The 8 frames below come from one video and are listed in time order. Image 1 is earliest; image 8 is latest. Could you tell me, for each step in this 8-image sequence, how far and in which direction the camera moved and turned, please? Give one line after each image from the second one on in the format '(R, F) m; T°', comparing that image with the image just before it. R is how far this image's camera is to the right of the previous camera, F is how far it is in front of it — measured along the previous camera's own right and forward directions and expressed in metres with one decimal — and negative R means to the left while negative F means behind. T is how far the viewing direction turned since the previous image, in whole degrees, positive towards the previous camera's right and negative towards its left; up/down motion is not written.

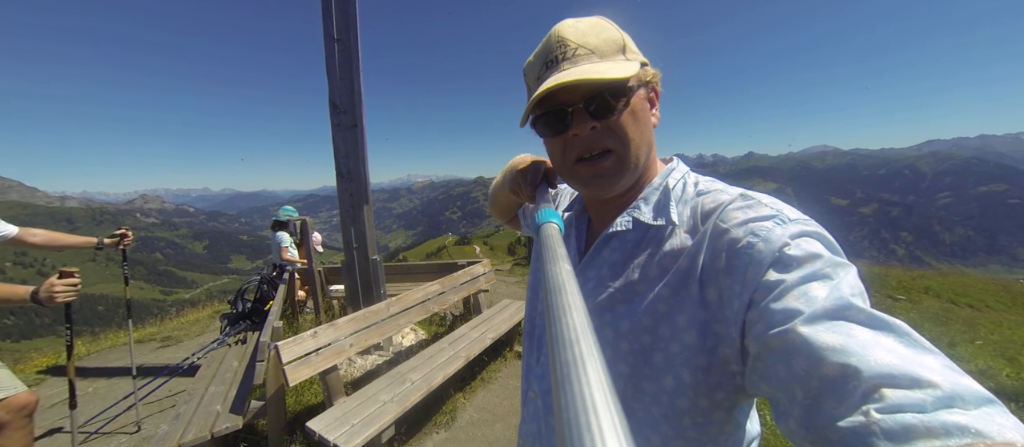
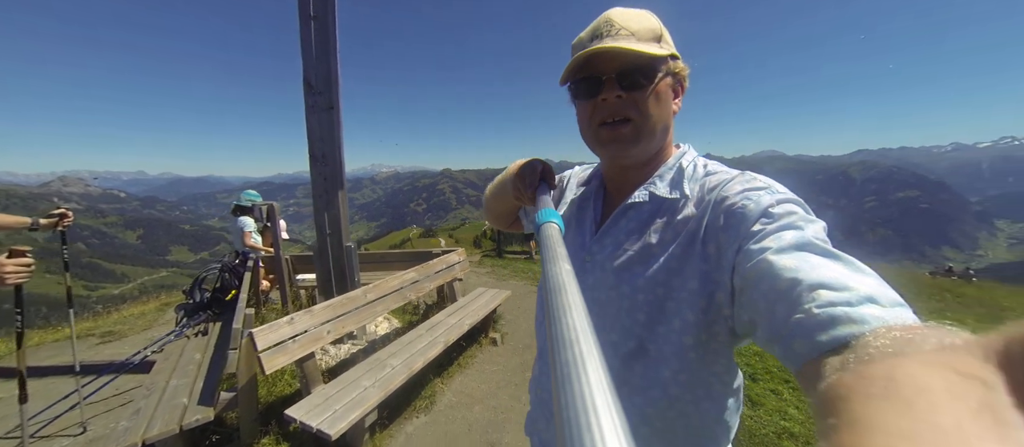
(-0.5, -0.2) m; +6°
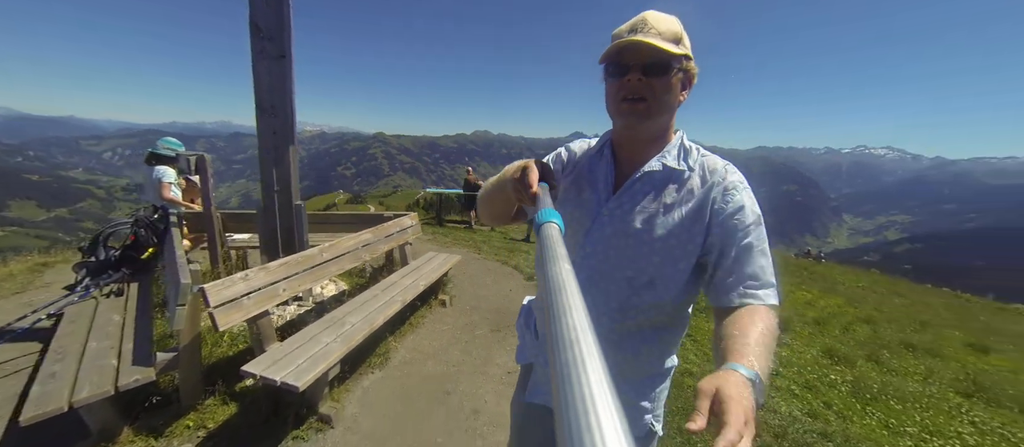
(-0.7, -0.7) m; +11°
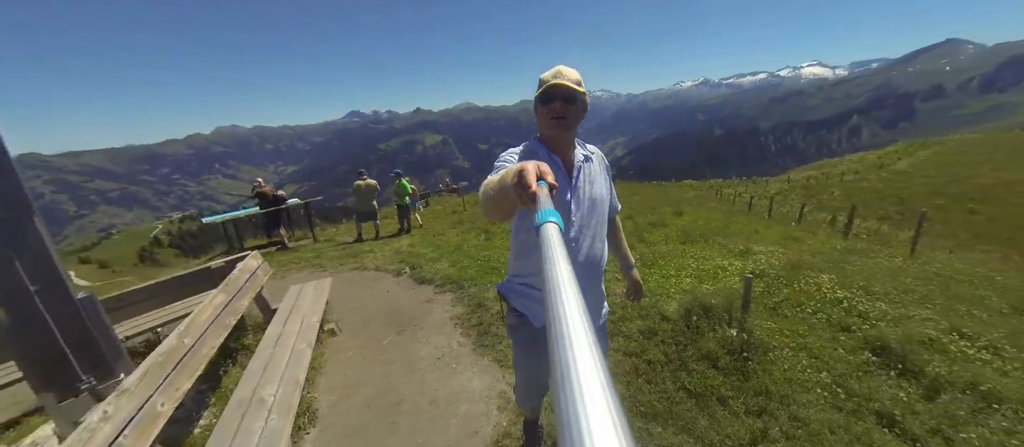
(-2.3, -0.7) m; +29°
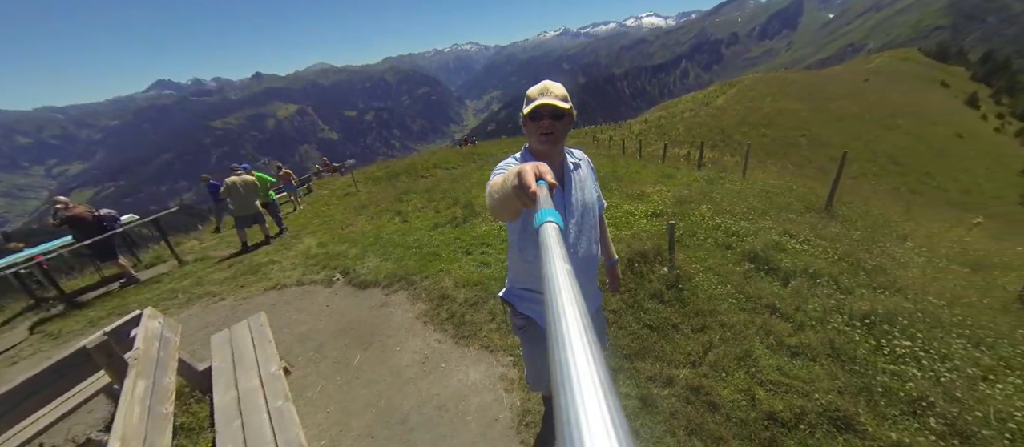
(-2.4, +0.3) m; +18°
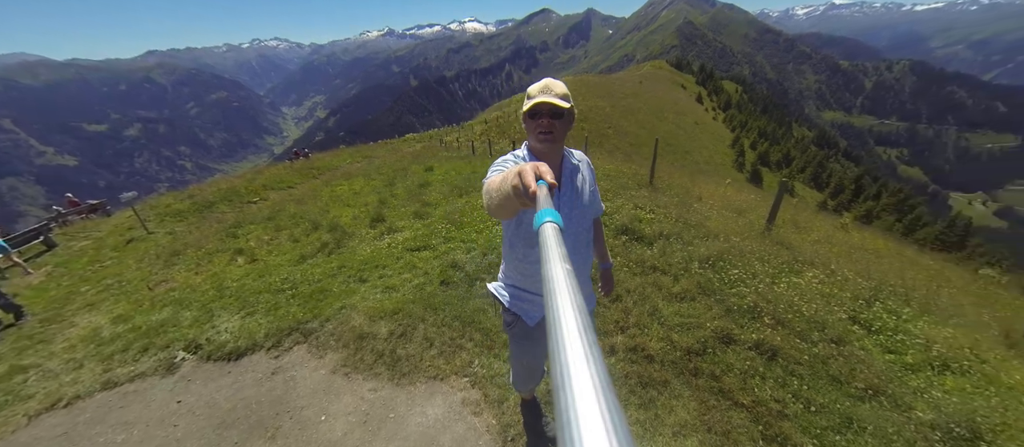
(-2.4, +0.9) m; +24°
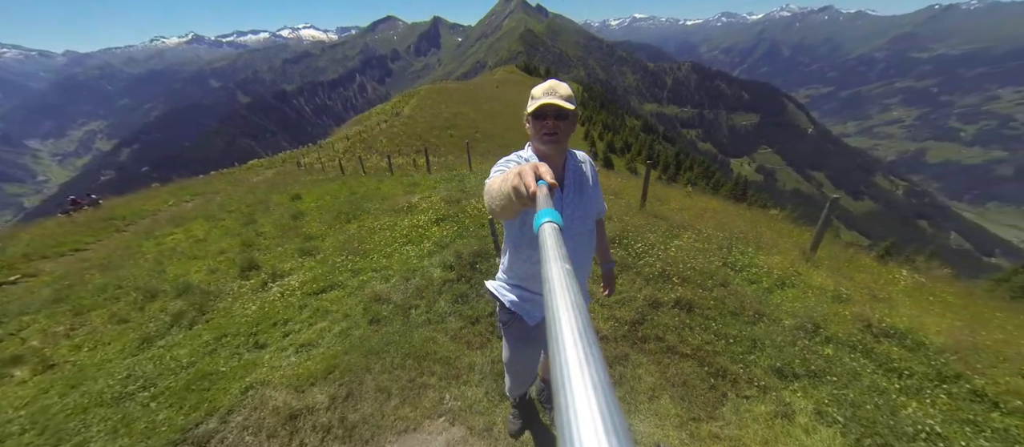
(-2.0, +0.7) m; +20°
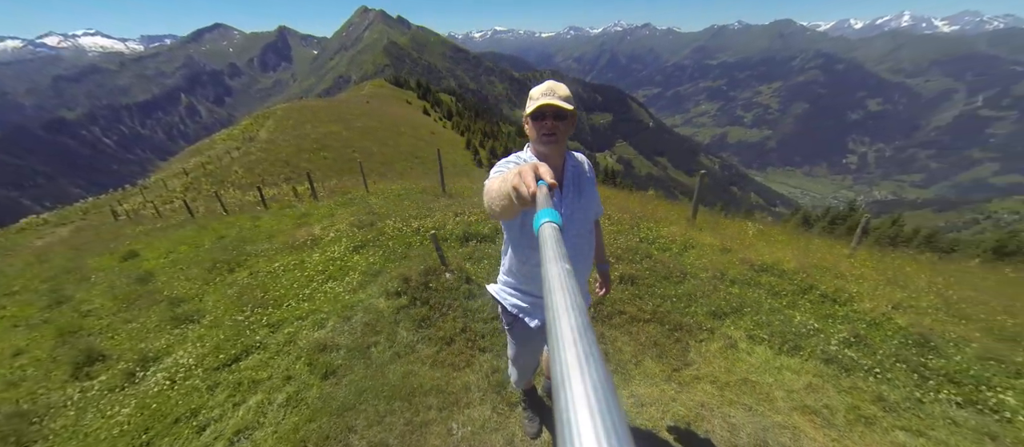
(-2.5, +0.4) m; +18°
